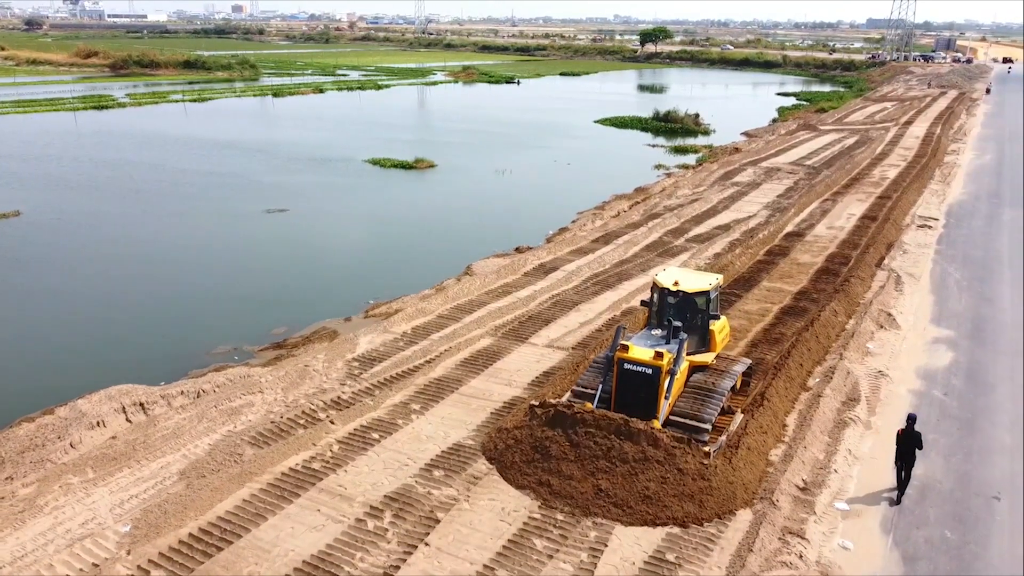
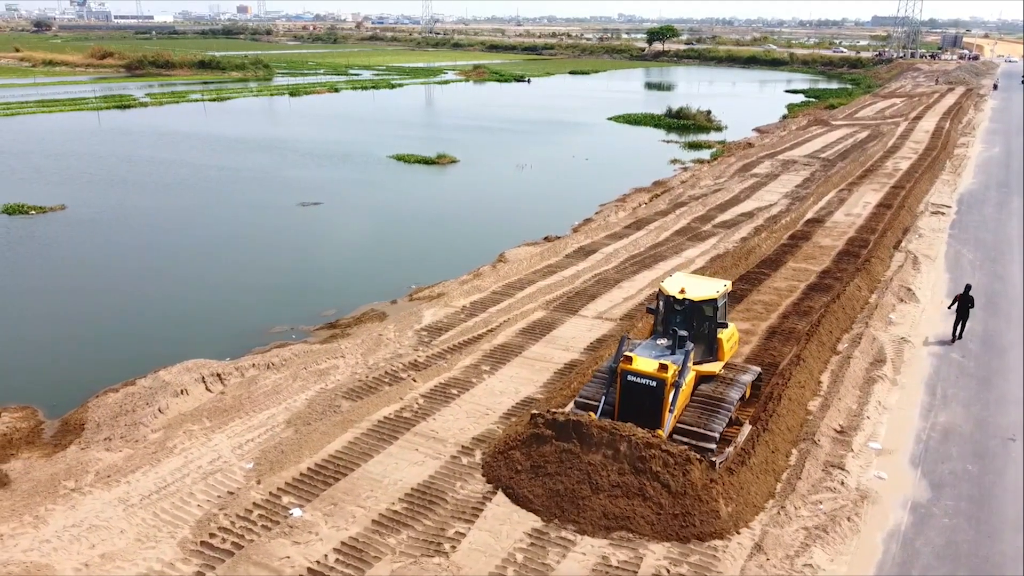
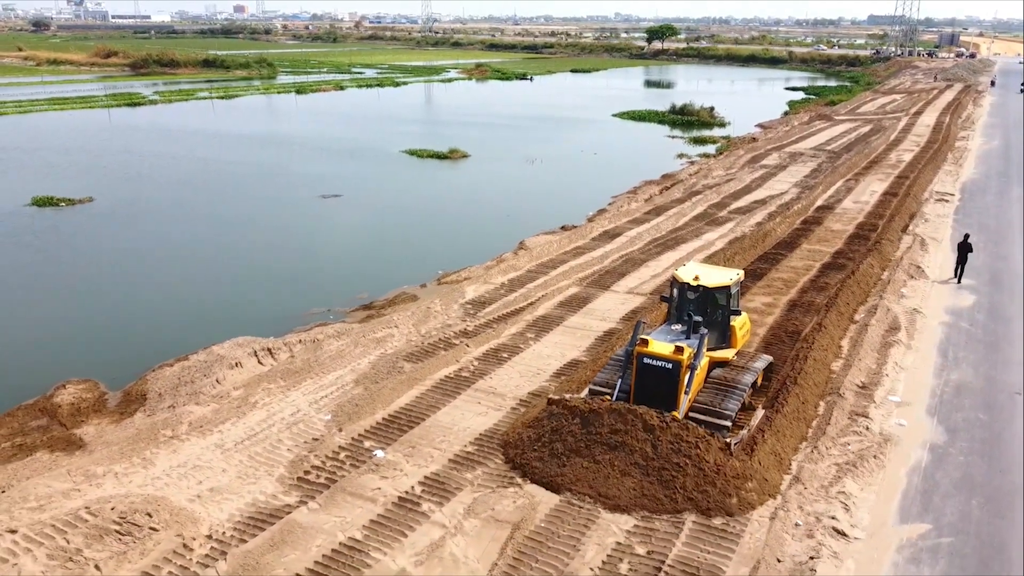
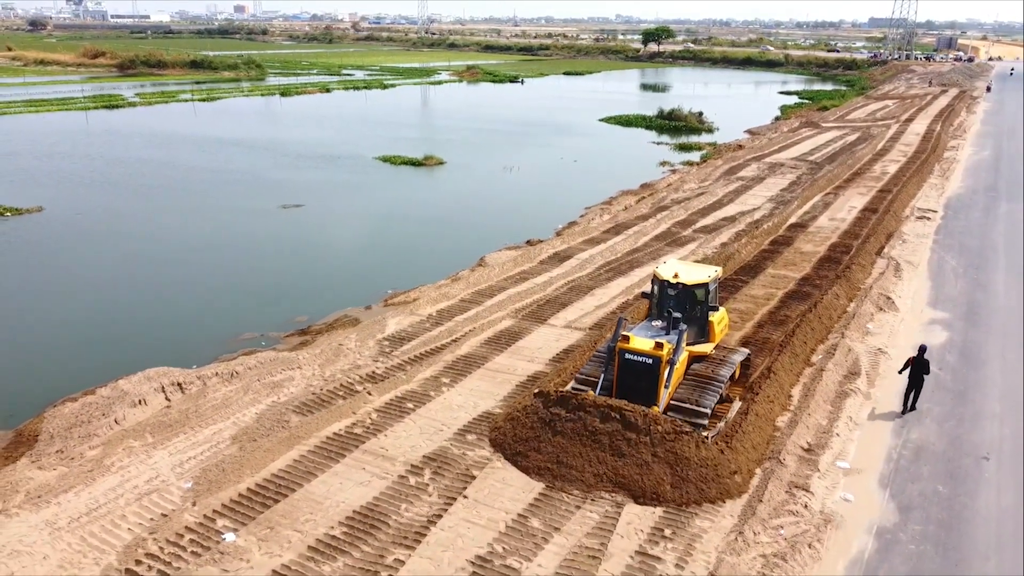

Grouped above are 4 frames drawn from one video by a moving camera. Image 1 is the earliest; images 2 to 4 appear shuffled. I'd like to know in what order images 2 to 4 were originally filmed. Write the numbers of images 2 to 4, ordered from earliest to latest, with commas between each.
4, 2, 3
